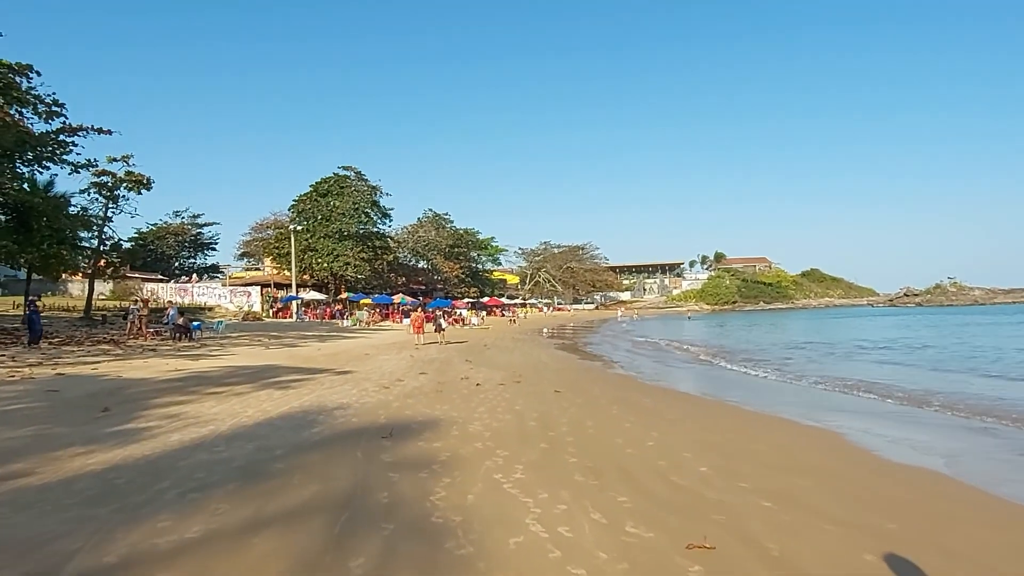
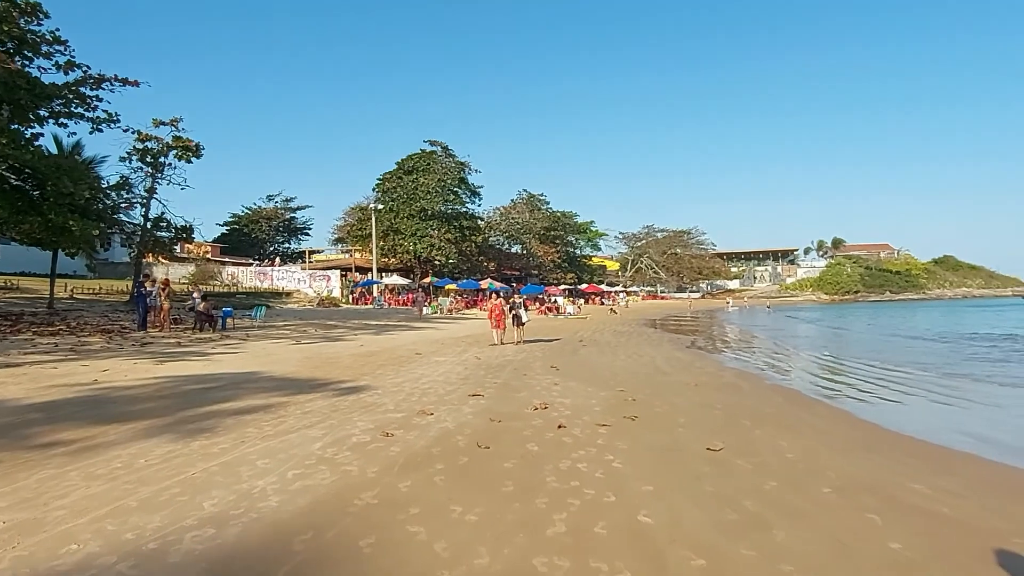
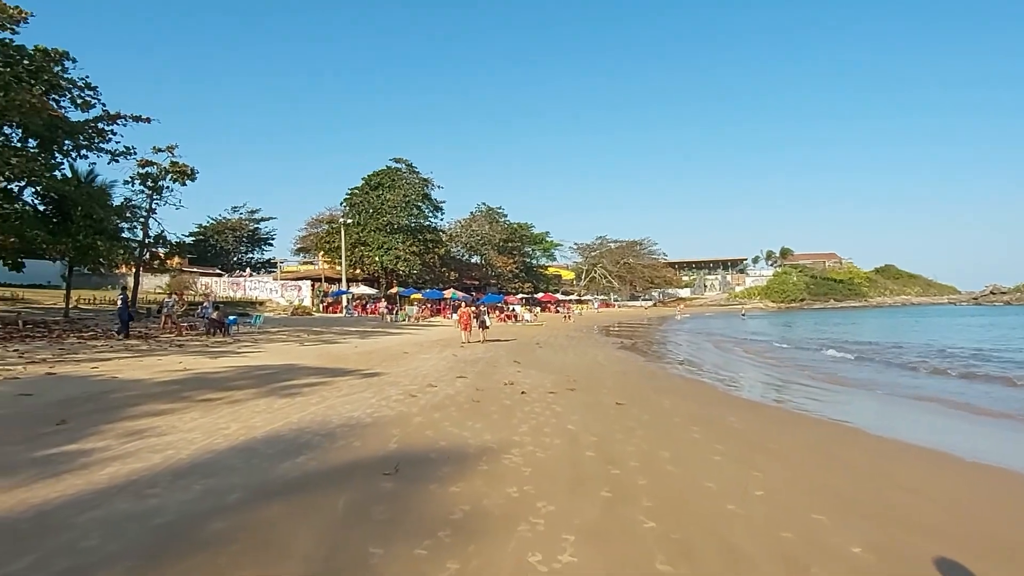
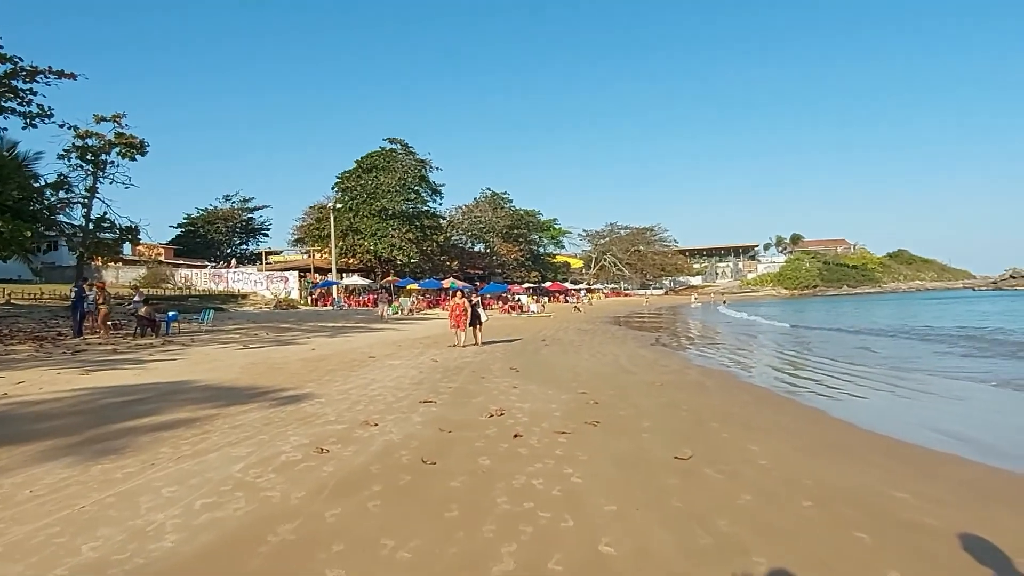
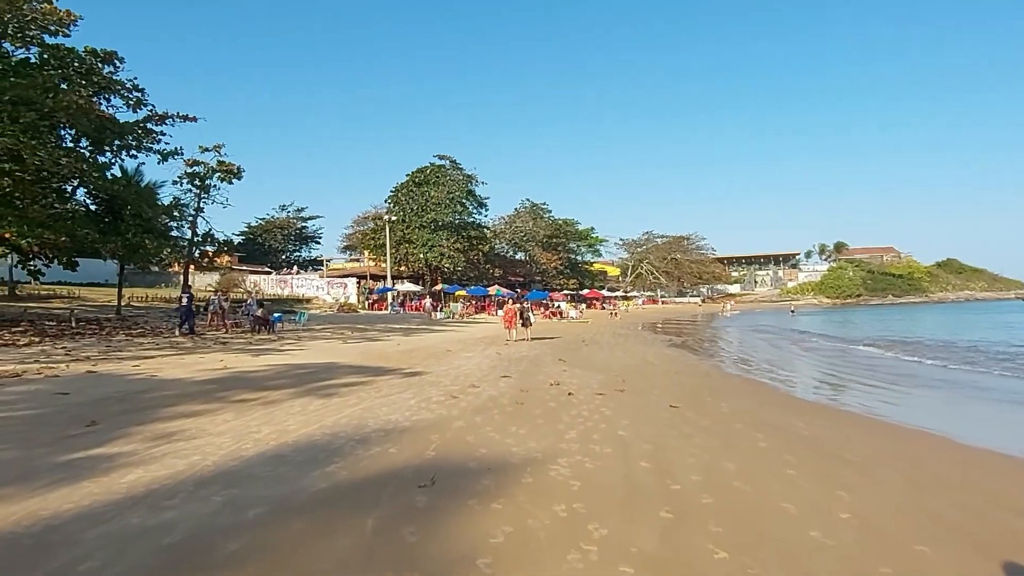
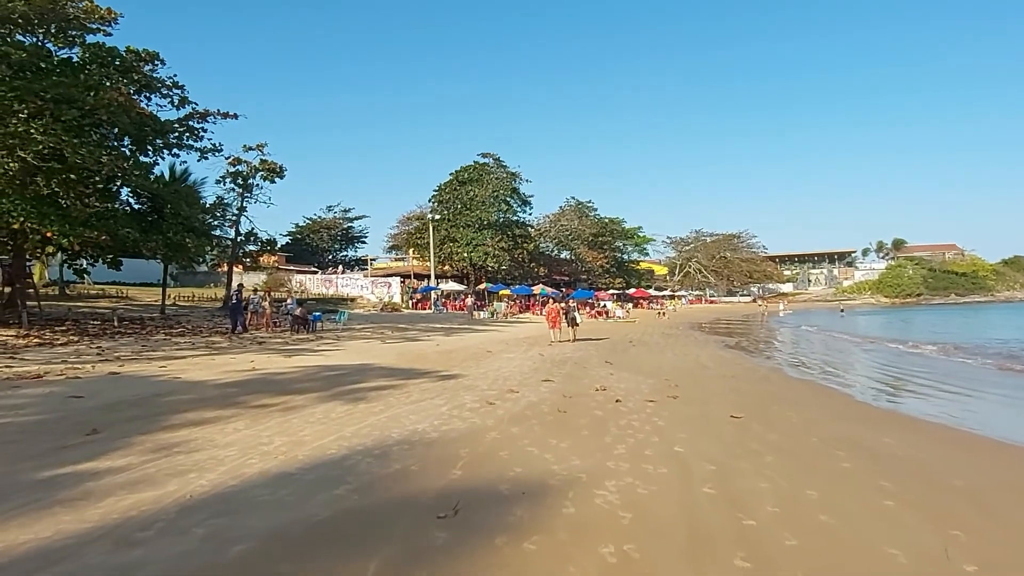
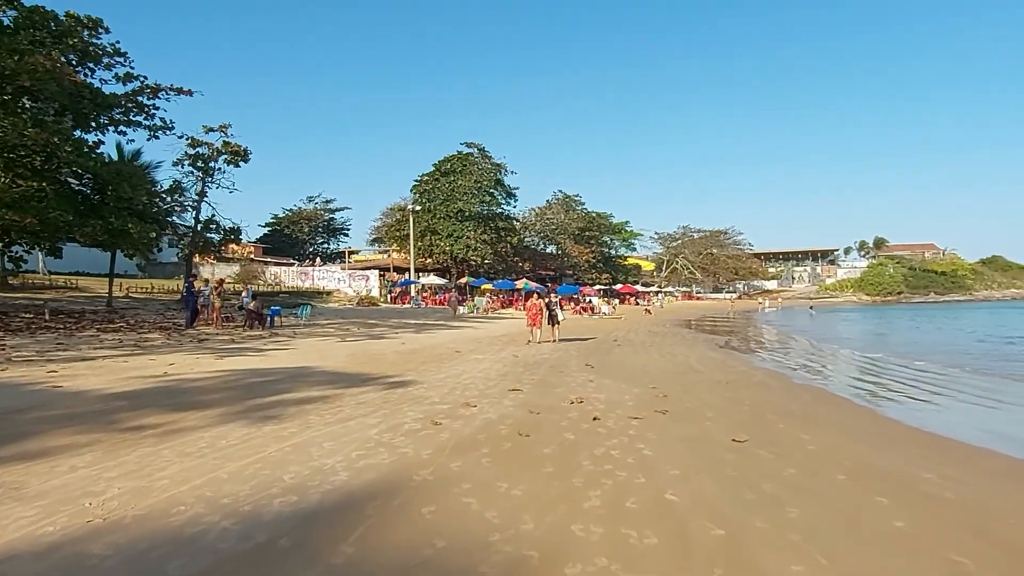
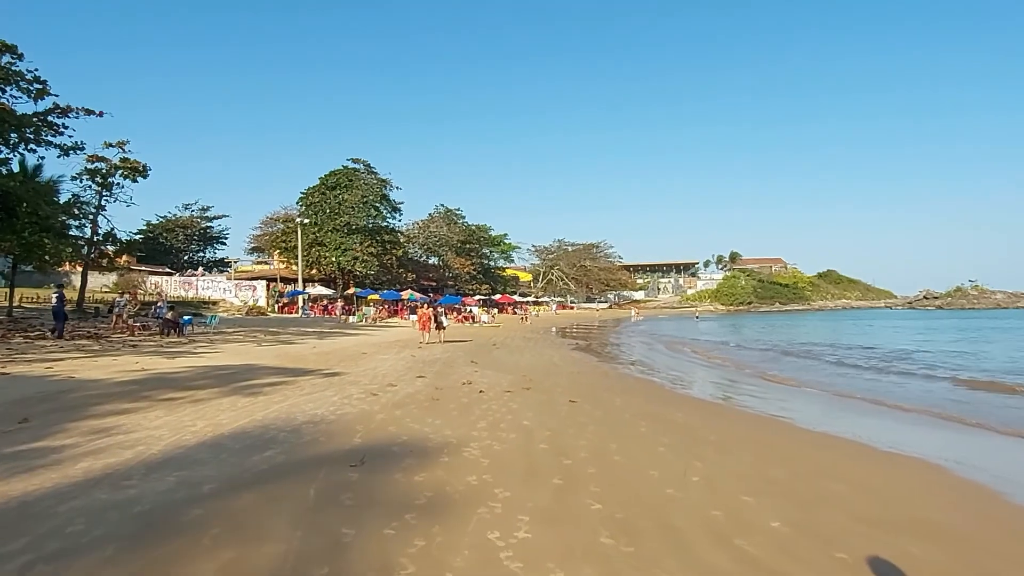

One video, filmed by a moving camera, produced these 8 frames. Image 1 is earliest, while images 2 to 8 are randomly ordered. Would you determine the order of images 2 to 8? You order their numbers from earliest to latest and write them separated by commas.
8, 3, 5, 6, 7, 2, 4
